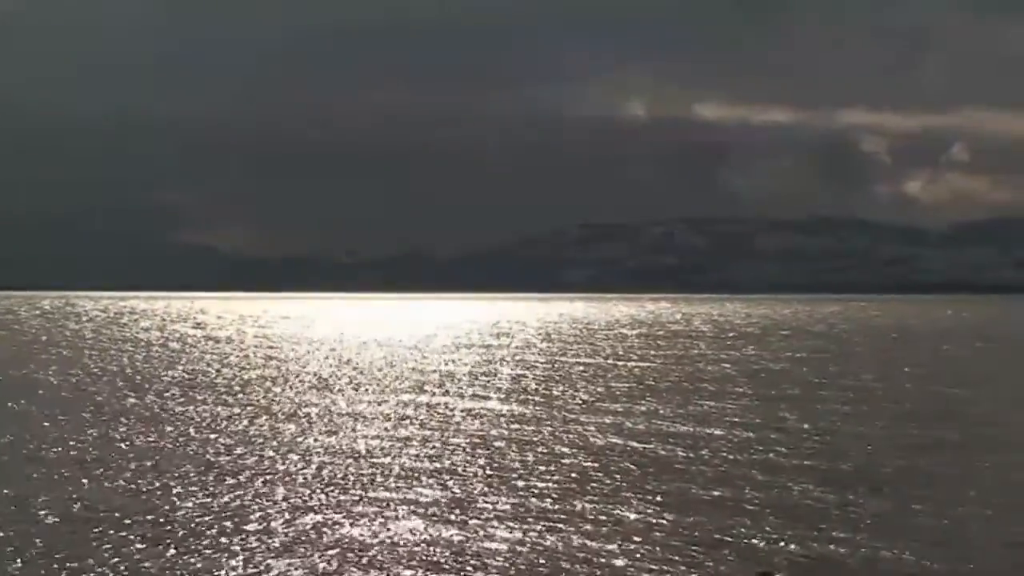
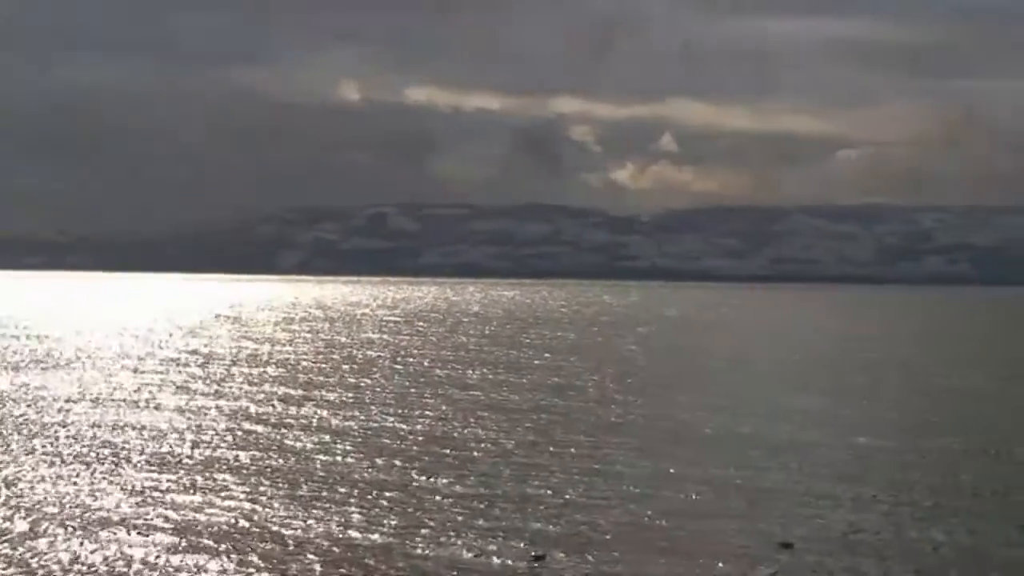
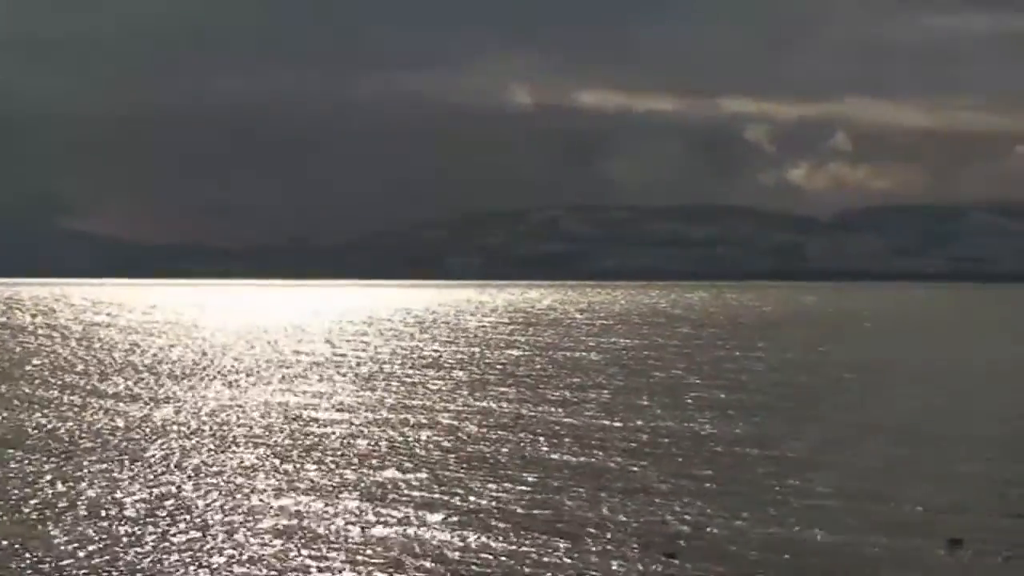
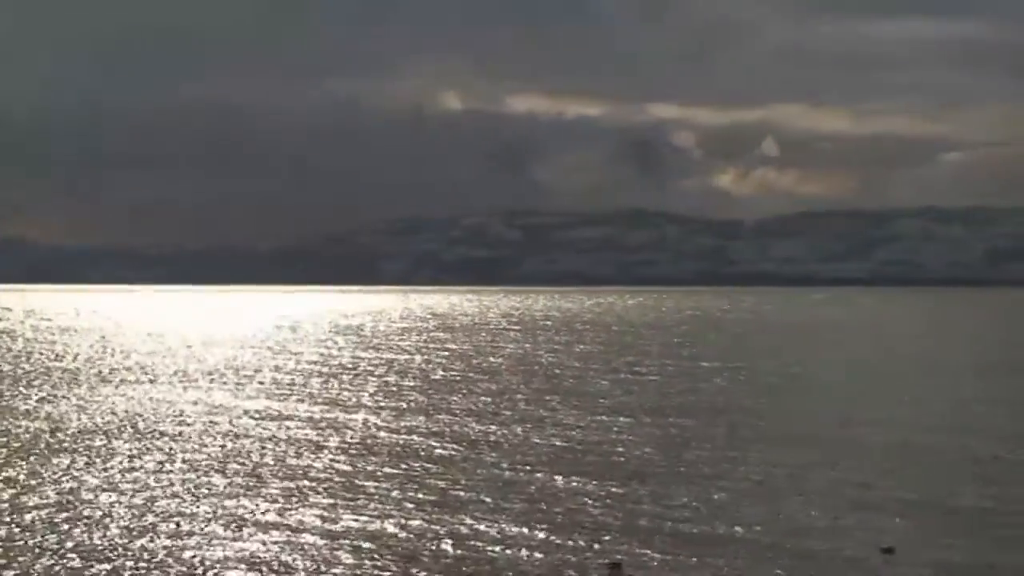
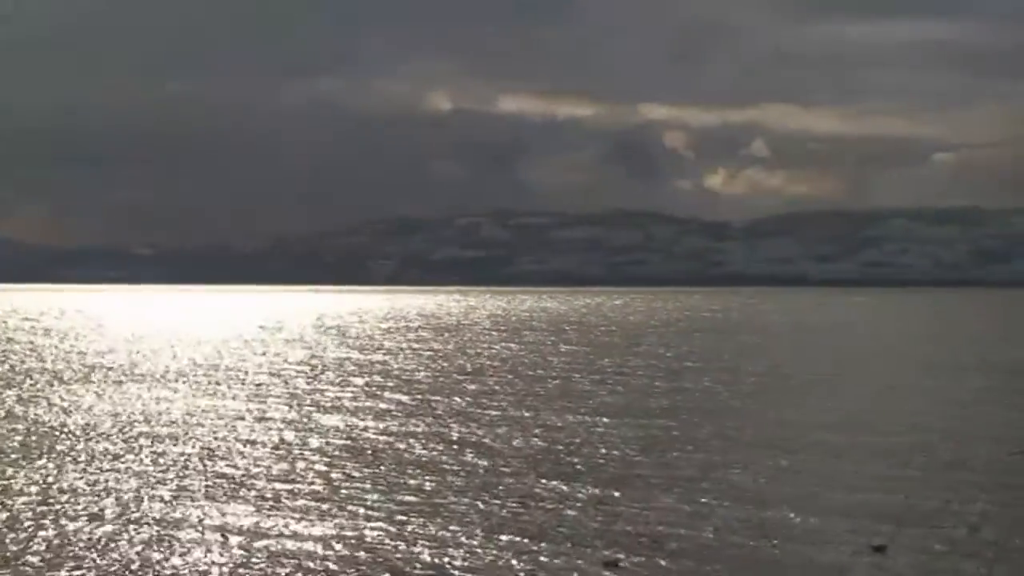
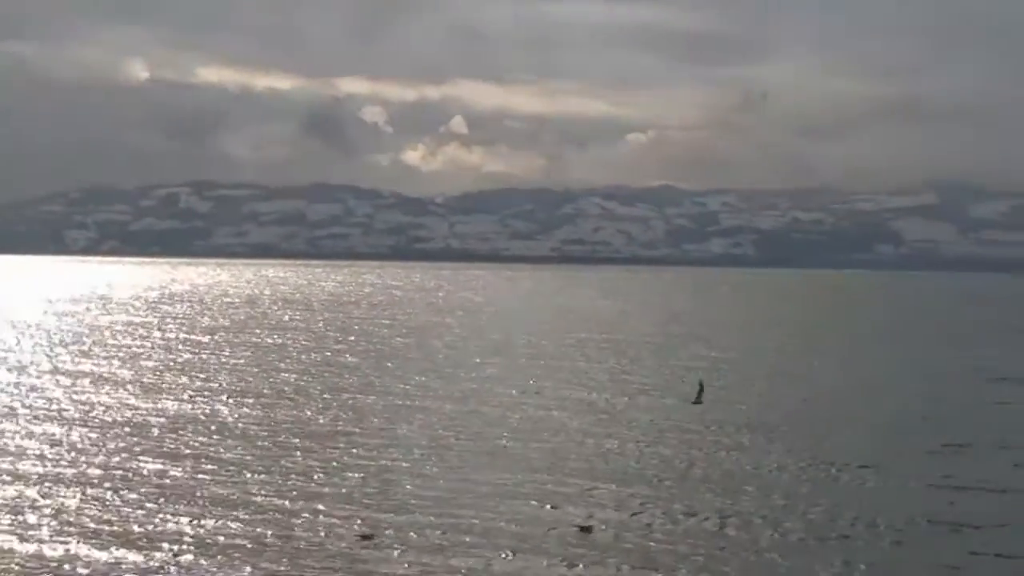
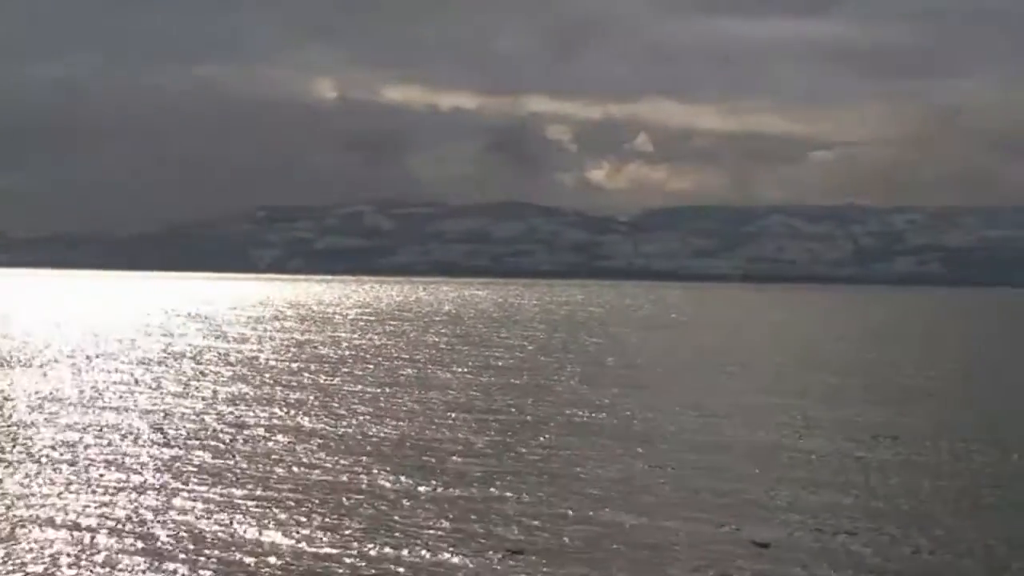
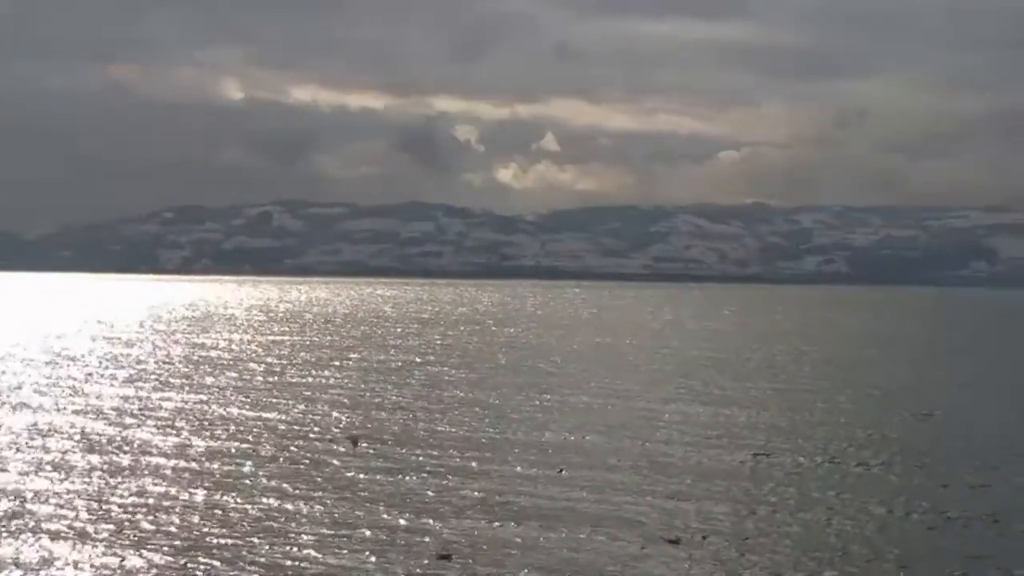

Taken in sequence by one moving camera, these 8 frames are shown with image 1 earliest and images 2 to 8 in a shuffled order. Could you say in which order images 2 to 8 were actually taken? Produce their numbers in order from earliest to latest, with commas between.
3, 4, 5, 2, 7, 8, 6
